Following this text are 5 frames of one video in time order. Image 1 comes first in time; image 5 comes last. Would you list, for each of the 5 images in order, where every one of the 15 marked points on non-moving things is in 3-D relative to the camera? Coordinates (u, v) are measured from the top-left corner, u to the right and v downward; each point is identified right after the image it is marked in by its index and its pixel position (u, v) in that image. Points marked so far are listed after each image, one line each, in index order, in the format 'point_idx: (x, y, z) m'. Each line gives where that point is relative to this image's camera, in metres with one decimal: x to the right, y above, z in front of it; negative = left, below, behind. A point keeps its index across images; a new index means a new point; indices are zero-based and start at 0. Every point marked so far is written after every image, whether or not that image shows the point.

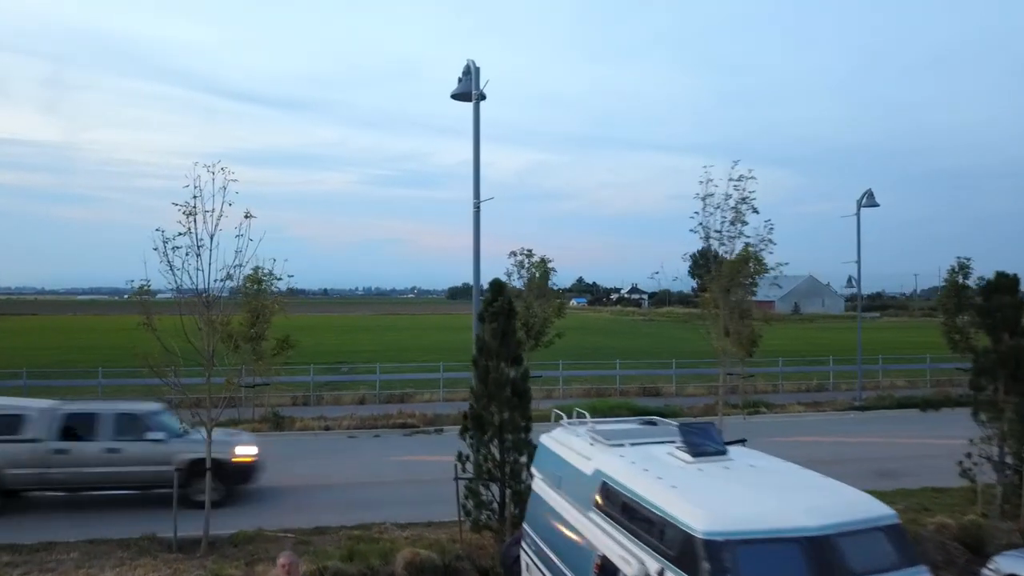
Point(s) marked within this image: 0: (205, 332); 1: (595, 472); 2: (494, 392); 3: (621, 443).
0: (-3.7, -0.5, +10.9) m
1: (+0.5, -1.2, +5.7) m
2: (-0.2, -1.0, +8.8) m
3: (+0.7, -1.0, +6.1) m
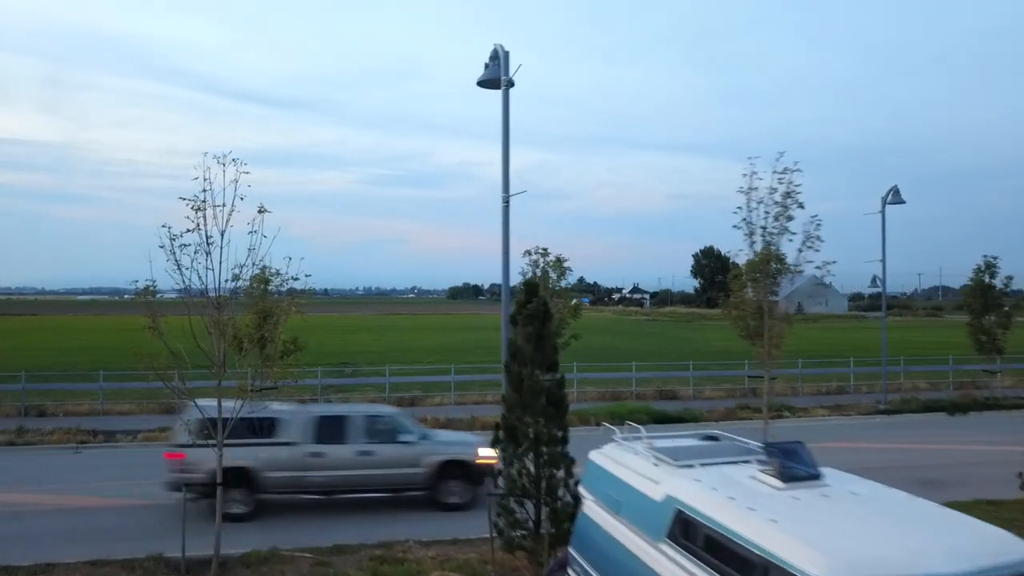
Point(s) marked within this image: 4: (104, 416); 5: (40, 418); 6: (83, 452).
0: (-3.4, -0.5, +10.3) m
1: (+0.9, -1.2, +5.0) m
2: (+0.2, -1.0, +8.1) m
3: (+1.1, -1.1, +5.4) m
4: (-9.0, -2.8, +19.9) m
5: (-10.3, -2.8, +19.6) m
6: (-7.8, -3.0, +16.2) m
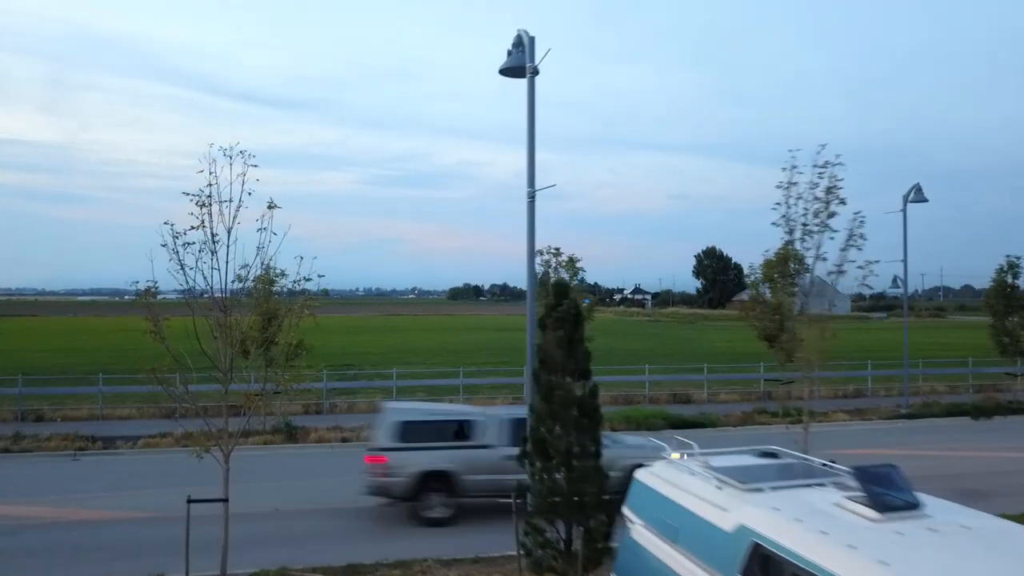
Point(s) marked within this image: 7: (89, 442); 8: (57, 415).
0: (-3.2, -0.6, +9.7) m
1: (+1.1, -1.2, +4.4) m
2: (+0.4, -1.1, +7.5) m
3: (+1.3, -1.1, +4.8) m
4: (-8.8, -2.9, +19.3) m
5: (-10.0, -2.9, +19.0) m
6: (-7.5, -3.0, +15.6) m
7: (-7.9, -2.9, +16.8) m
8: (-10.0, -2.8, +19.6) m
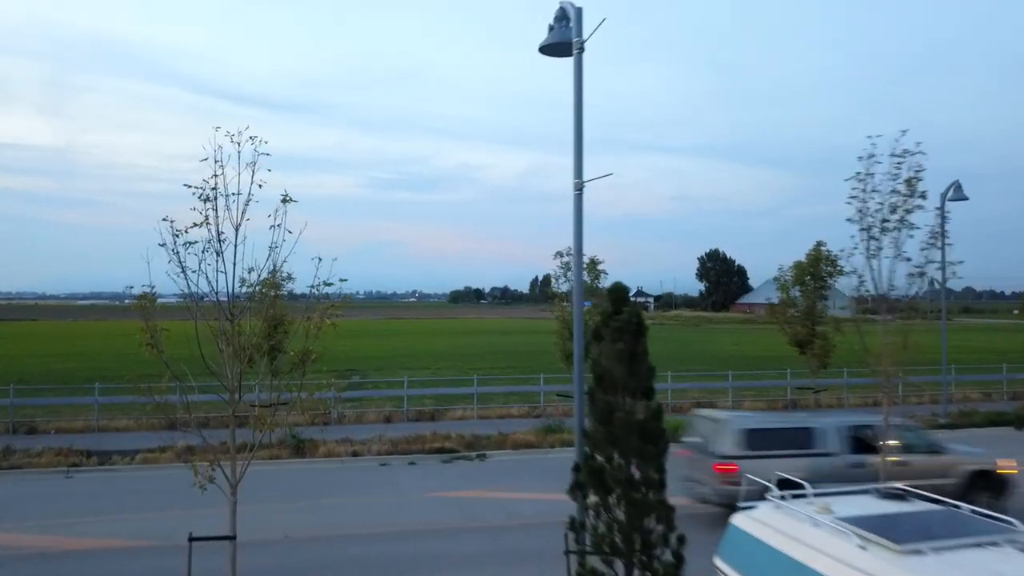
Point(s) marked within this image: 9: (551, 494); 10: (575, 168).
0: (-2.8, -0.6, +8.7) m
1: (+1.5, -1.2, +3.4) m
2: (+0.8, -1.1, +6.5) m
3: (+1.7, -1.1, +3.8) m
4: (-8.4, -3.0, +18.3) m
5: (-9.7, -3.0, +18.0) m
6: (-7.1, -3.1, +14.6) m
7: (-7.5, -3.0, +15.7) m
8: (-9.6, -2.9, +18.6) m
9: (+0.6, -3.0, +13.0) m
10: (+0.5, +1.0, +7.5) m
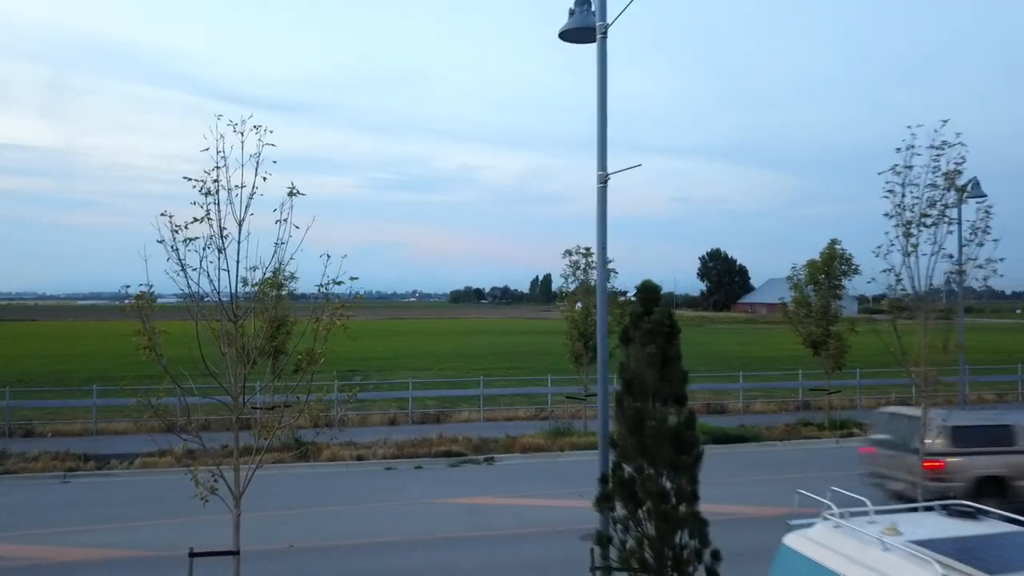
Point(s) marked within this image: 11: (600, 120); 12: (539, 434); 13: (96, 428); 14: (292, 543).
0: (-2.6, -0.6, +8.2) m
1: (+1.6, -1.2, +2.9) m
2: (+0.9, -1.1, +6.1) m
3: (+1.9, -1.1, +3.3) m
4: (-8.2, -3.0, +17.8) m
5: (-9.5, -3.0, +17.5) m
6: (-7.0, -3.1, +14.2) m
7: (-7.4, -3.0, +15.3) m
8: (-9.4, -2.9, +18.2) m
9: (+0.7, -3.0, +12.5) m
10: (+0.7, +1.0, +7.0) m
11: (+0.7, +1.4, +7.2) m
12: (+0.5, -2.9, +17.8) m
13: (-8.4, -2.8, +18.1) m
14: (-2.5, -2.9, +10.3) m
